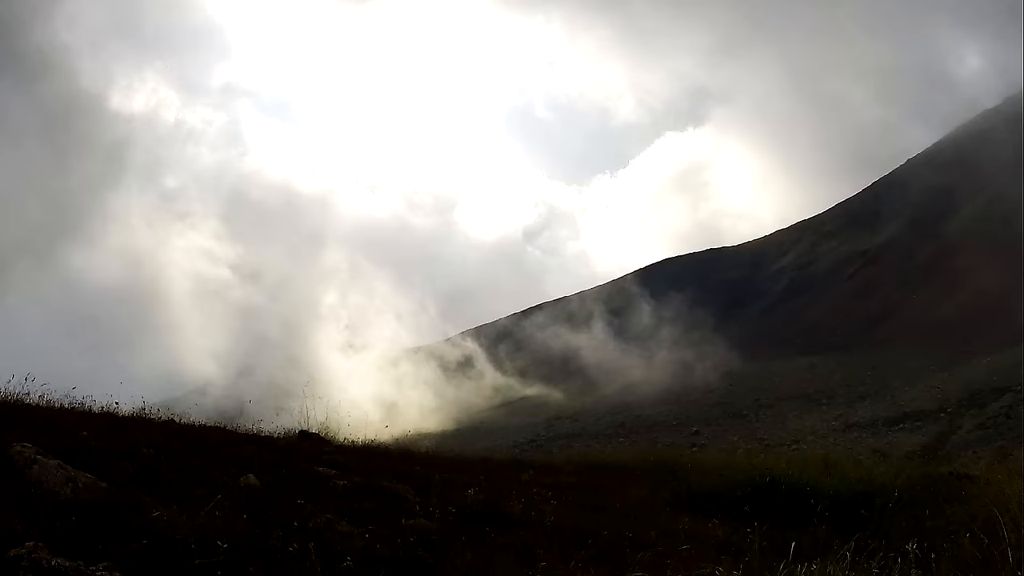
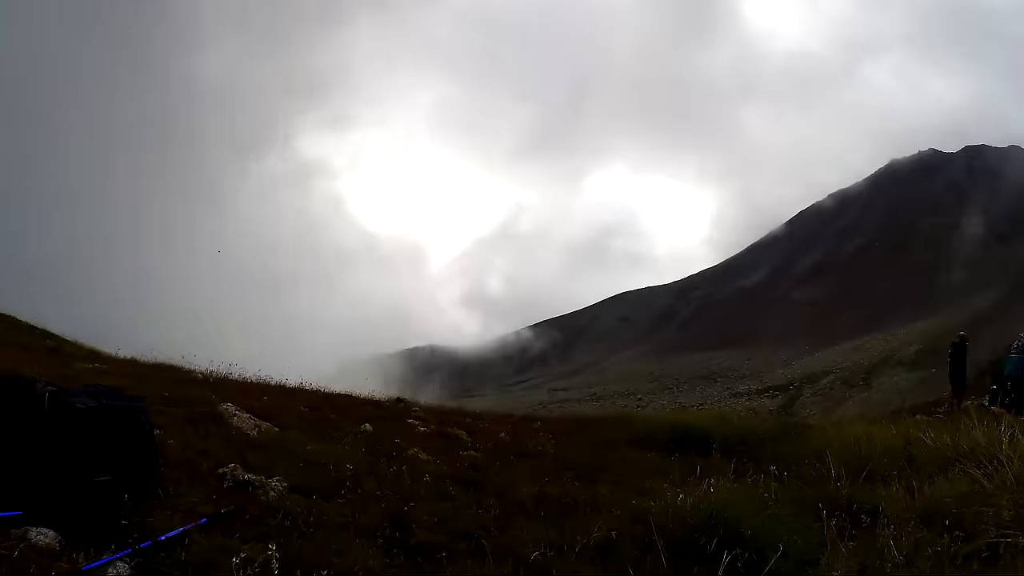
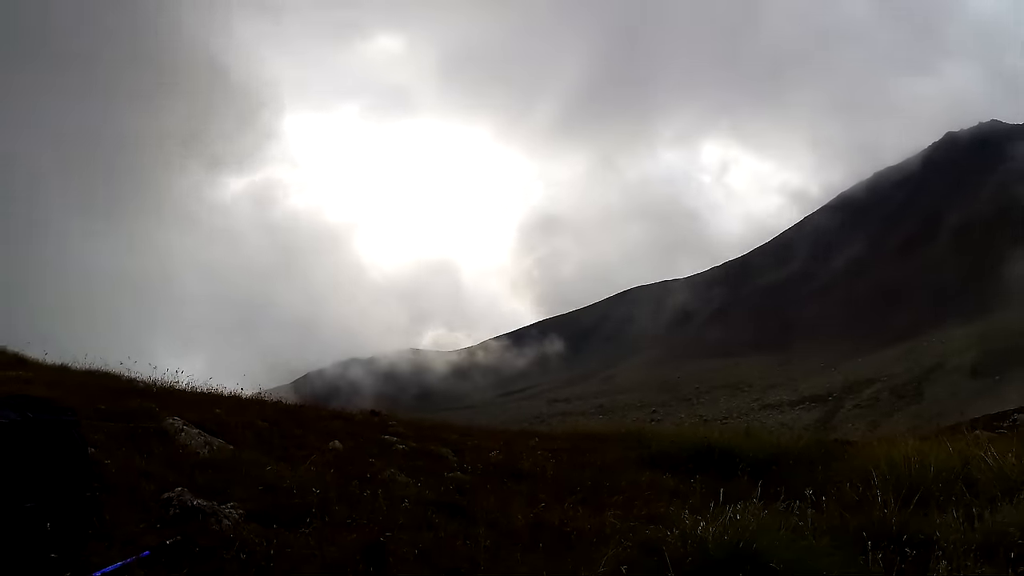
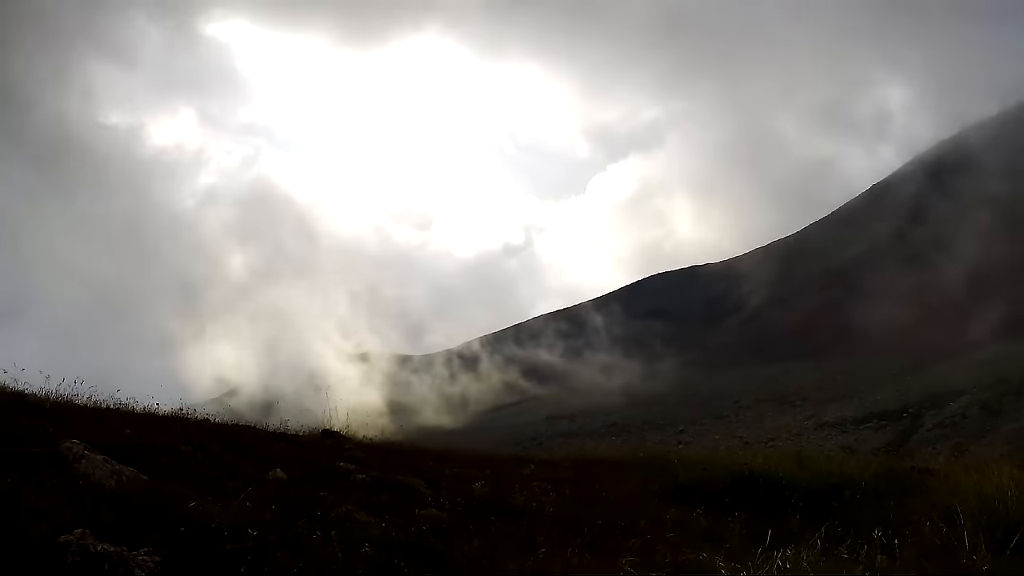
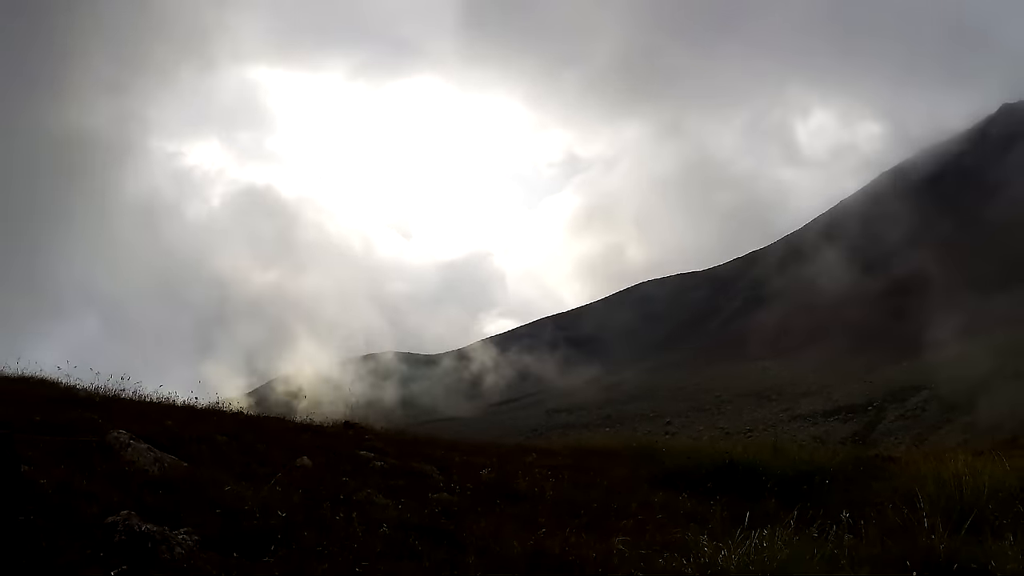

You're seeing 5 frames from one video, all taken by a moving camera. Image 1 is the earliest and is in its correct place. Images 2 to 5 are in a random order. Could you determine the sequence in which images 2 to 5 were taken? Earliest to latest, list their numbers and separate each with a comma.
4, 5, 3, 2
